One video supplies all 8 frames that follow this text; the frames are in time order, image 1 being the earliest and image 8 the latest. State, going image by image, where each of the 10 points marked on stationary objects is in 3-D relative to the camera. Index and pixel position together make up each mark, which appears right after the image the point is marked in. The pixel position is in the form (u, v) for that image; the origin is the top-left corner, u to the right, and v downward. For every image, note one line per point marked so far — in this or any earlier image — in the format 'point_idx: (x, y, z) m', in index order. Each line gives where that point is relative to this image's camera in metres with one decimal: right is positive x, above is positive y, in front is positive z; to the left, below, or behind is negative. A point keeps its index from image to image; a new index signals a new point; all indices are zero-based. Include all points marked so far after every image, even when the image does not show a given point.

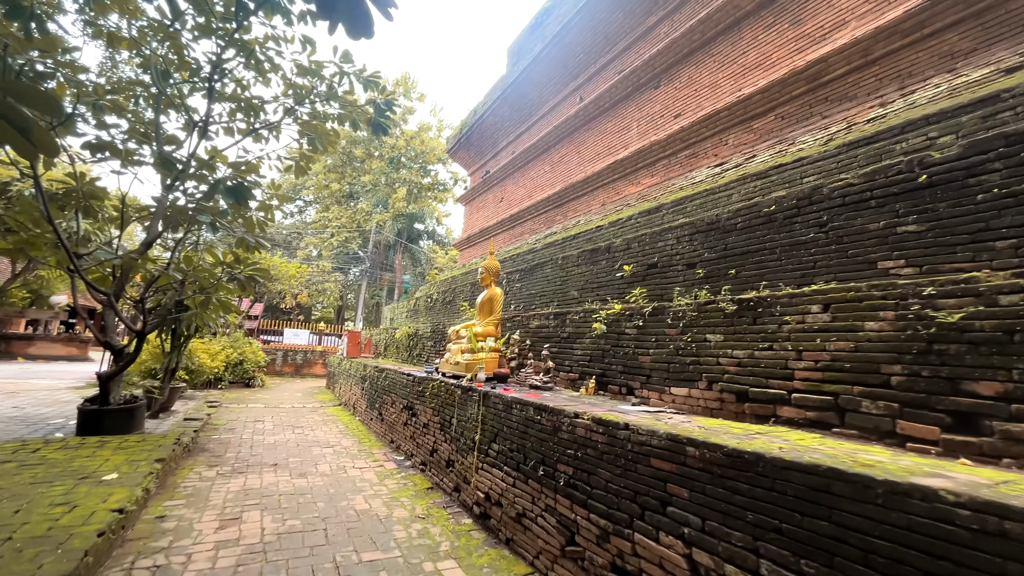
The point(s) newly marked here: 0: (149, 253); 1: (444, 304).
0: (-5.9, +0.5, +7.5) m
1: (-1.7, -0.4, +11.6) m
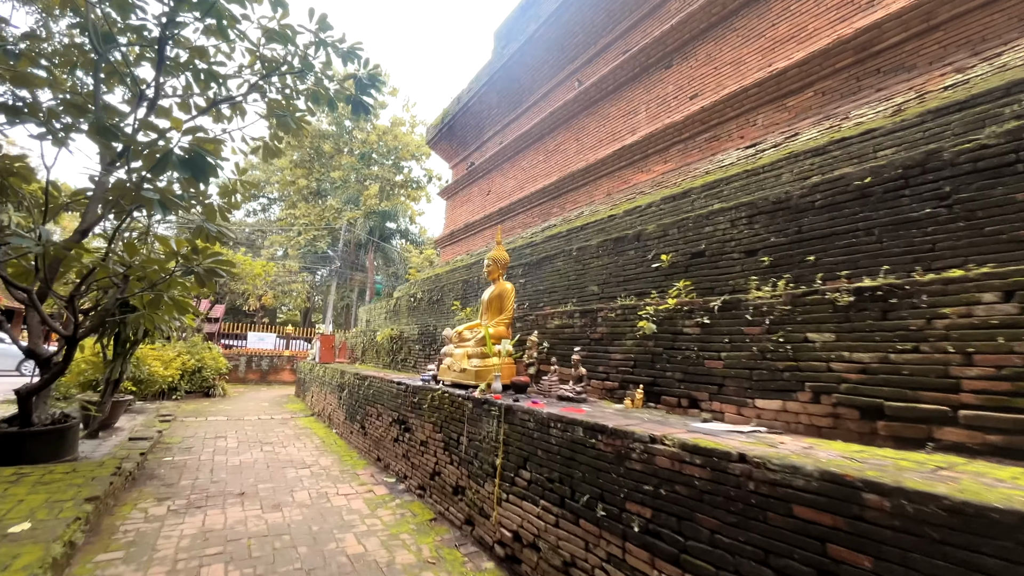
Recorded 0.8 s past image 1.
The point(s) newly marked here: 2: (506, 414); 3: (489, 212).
0: (-5.8, +0.6, +6.2) m
1: (-1.9, -0.4, +10.6) m
2: (-0.1, -1.1, +4.2) m
3: (-0.7, +2.2, +13.1) m
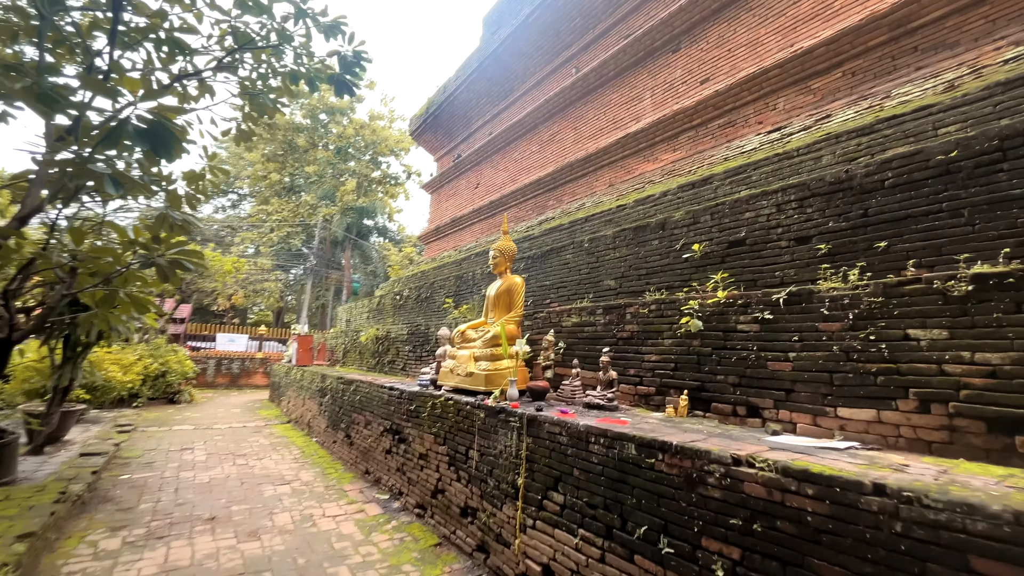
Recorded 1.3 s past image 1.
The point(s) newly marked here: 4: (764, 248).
0: (-5.7, +0.7, +5.3) m
1: (-2.0, -0.3, +9.9) m
2: (+0.1, -1.1, +3.6) m
3: (-1.0, +2.3, +12.5) m
4: (+2.2, +0.3, +3.9) m
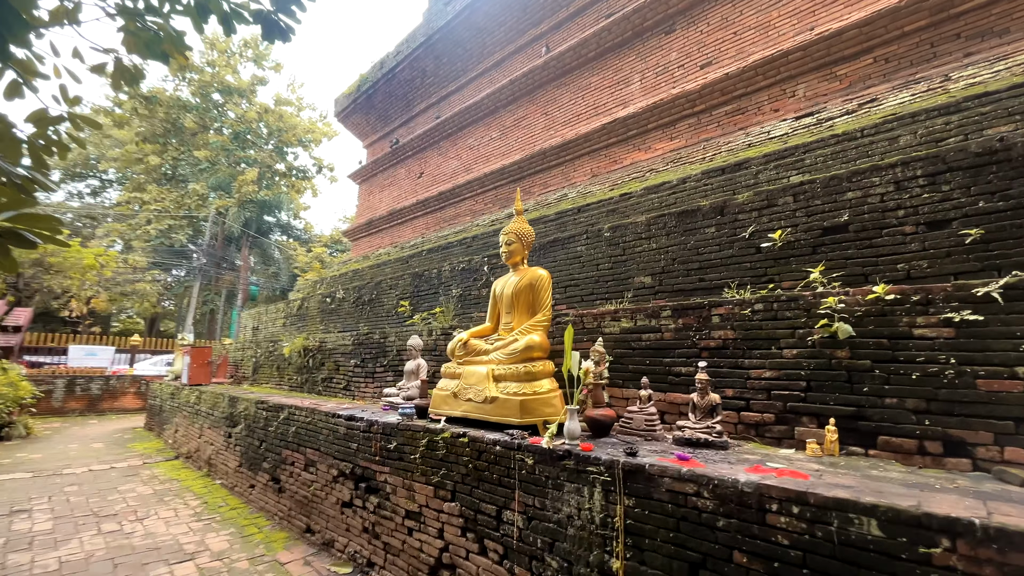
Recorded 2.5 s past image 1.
0: (-5.4, +0.8, +3.0) m
1: (-2.8, -0.3, +8.2) m
2: (+0.6, -1.0, +2.4) m
3: (-2.2, +2.2, +11.0) m
4: (+2.6, +0.4, +3.2) m
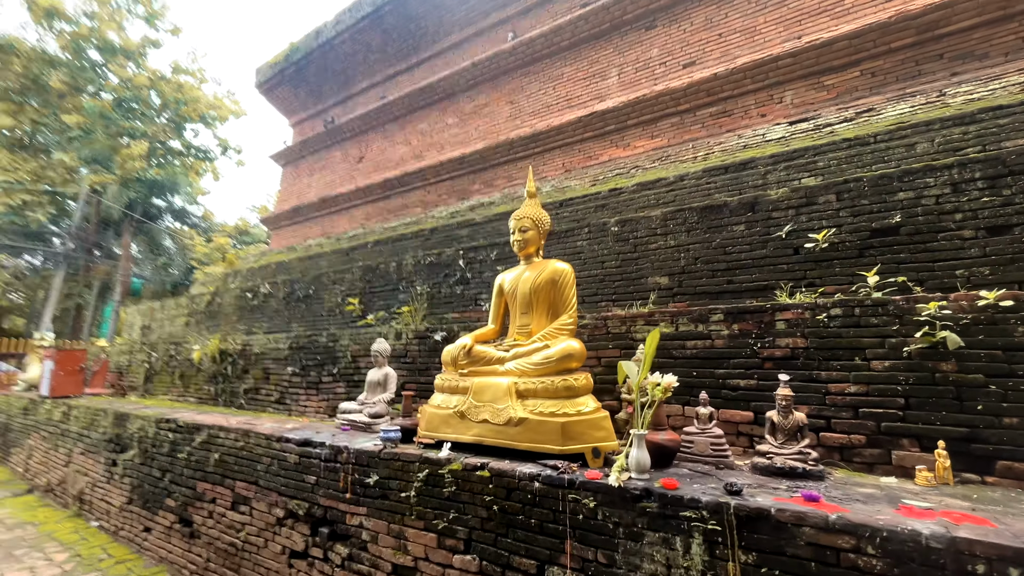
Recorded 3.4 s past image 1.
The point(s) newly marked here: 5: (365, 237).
0: (-5.0, +1.0, +1.4) m
1: (-3.4, -0.2, +7.0) m
2: (+1.0, -1.0, +1.9) m
3: (-3.2, +2.3, +9.9) m
4: (+2.8, +0.3, +3.0) m
5: (-2.8, +1.0, +8.7) m
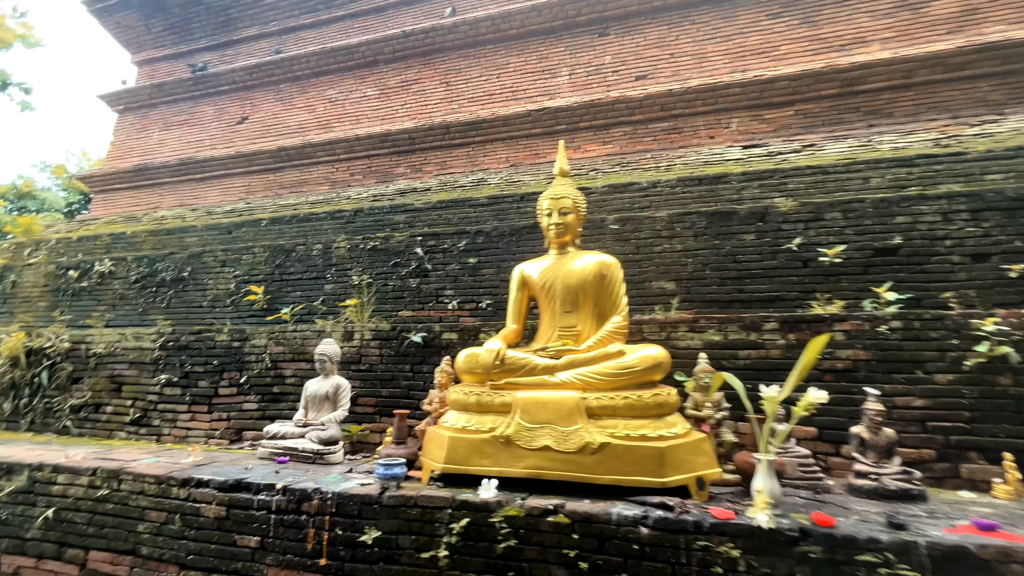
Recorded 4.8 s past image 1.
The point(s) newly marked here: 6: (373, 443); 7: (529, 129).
0: (-3.9, +1.4, -0.6) m
1: (-4.1, 0.0, +5.2) m
2: (+1.5, -1.0, +1.6) m
3: (-4.7, +2.5, +8.0) m
4: (+3.0, +0.2, +3.3) m
5: (-4.0, +1.1, +7.0) m
6: (-1.0, -1.1, +3.3) m
7: (+0.2, +2.3, +6.7) m
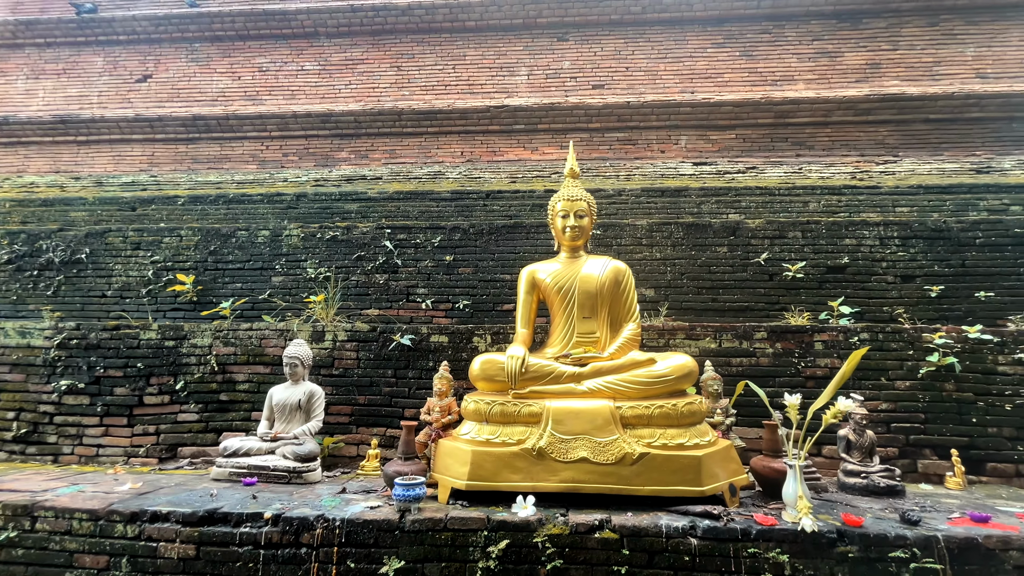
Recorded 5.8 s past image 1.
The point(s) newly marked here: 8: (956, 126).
0: (-3.0, +1.5, -1.4) m
1: (-4.4, +0.2, +4.2) m
2: (+1.8, -1.1, +1.8) m
3: (-5.5, +2.6, +6.9) m
4: (+2.9, +0.1, +3.7) m
5: (-4.6, +1.3, +6.0) m
6: (-1.1, -1.1, +3.0) m
7: (-0.4, +2.3, +6.5) m
8: (+5.8, +2.1, +6.0) m
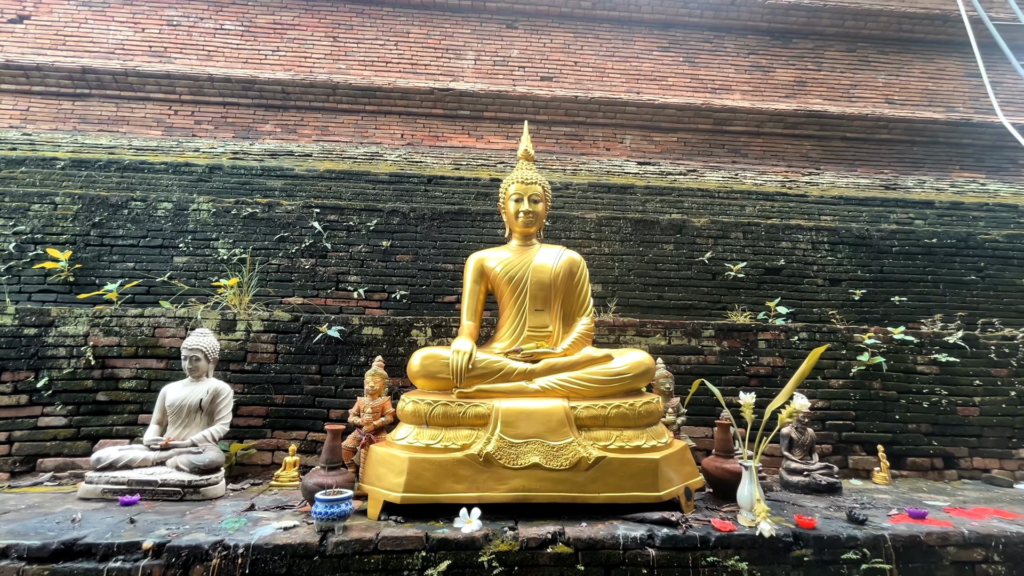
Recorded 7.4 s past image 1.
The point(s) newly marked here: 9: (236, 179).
0: (-2.7, +1.6, -2.1) m
1: (-4.9, +0.4, +3.3) m
2: (+1.5, -1.1, +1.8) m
3: (-6.2, +2.9, +5.8) m
4: (+2.4, +0.1, +3.9) m
5: (-5.3, +1.5, +5.0) m
6: (-1.4, -1.0, +2.6) m
7: (-1.1, +2.4, +6.1) m
8: (+5.1, +2.0, +6.5) m
9: (-2.8, +1.1, +4.6) m
